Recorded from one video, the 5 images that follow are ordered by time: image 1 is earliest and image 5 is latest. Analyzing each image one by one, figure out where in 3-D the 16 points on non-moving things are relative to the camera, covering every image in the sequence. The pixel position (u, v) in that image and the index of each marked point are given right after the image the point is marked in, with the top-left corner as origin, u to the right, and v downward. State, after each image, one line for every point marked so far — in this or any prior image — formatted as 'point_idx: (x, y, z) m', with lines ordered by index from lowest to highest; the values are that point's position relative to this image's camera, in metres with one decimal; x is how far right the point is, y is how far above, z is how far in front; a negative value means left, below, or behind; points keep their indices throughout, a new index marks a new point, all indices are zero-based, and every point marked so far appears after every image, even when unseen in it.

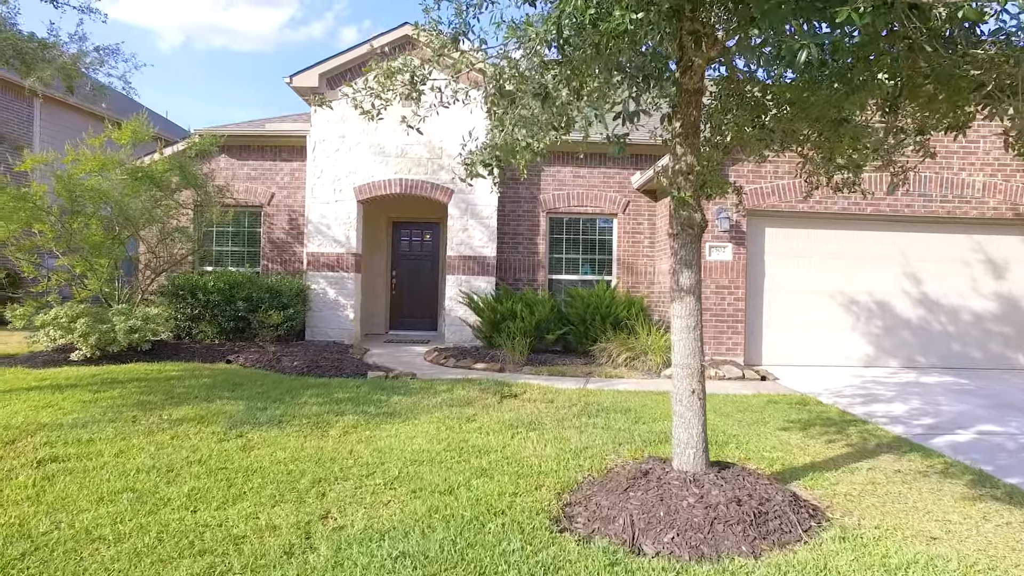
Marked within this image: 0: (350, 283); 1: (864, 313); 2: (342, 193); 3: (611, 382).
0: (-2.8, +0.1, +11.3) m
1: (+5.4, -0.4, +10.0) m
2: (-2.9, +1.6, +11.4) m
3: (+1.3, -1.2, +8.2) m
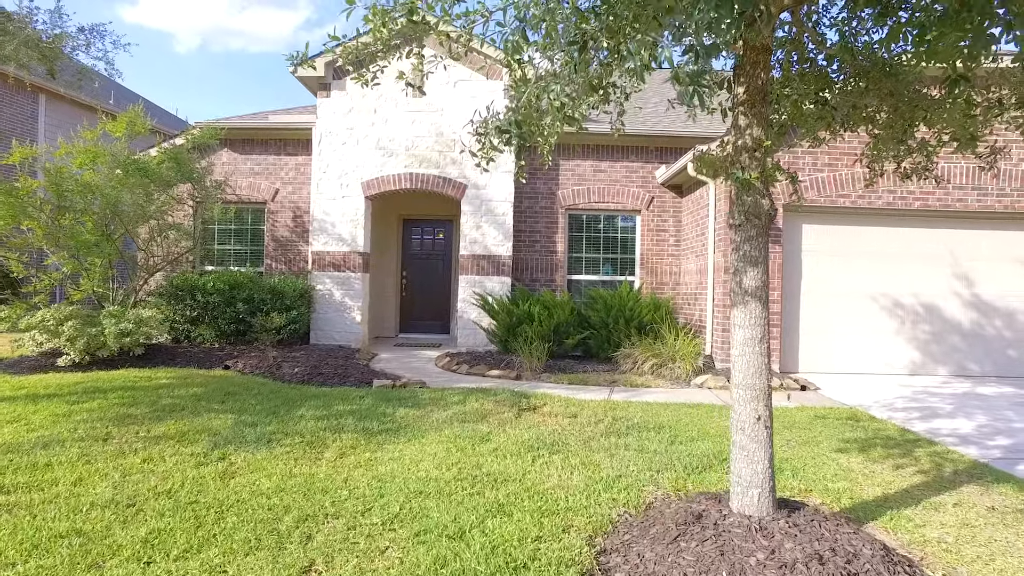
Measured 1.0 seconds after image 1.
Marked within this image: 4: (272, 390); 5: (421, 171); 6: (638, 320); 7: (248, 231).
0: (-2.6, +0.1, +10.7) m
1: (+5.6, -0.4, +9.2) m
2: (-2.7, +1.6, +10.8) m
3: (+1.5, -1.2, +7.5) m
4: (-2.6, -1.1, +7.0) m
5: (-1.5, +1.9, +10.7) m
6: (+1.8, -0.5, +9.5) m
7: (-4.6, +1.0, +11.5) m
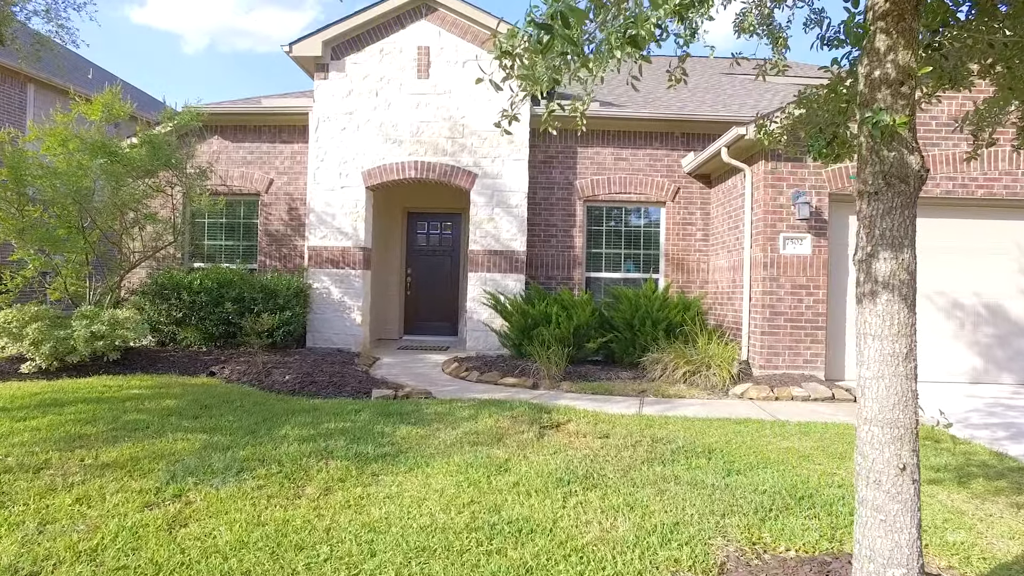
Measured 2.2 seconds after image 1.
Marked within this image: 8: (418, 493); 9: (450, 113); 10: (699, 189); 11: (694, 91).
0: (-2.3, +0.1, +9.9) m
1: (+5.8, -0.4, +8.3) m
2: (-2.5, +1.6, +9.9) m
3: (+1.6, -1.2, +6.6) m
4: (-2.4, -1.1, +6.1) m
5: (-1.3, +1.9, +9.9) m
6: (+2.0, -0.5, +8.6) m
7: (-4.4, +1.0, +10.6) m
8: (-0.5, -1.1, +3.7) m
9: (-0.9, +2.6, +9.9) m
10: (+2.9, +1.6, +10.4) m
11: (+3.3, +3.5, +11.8) m
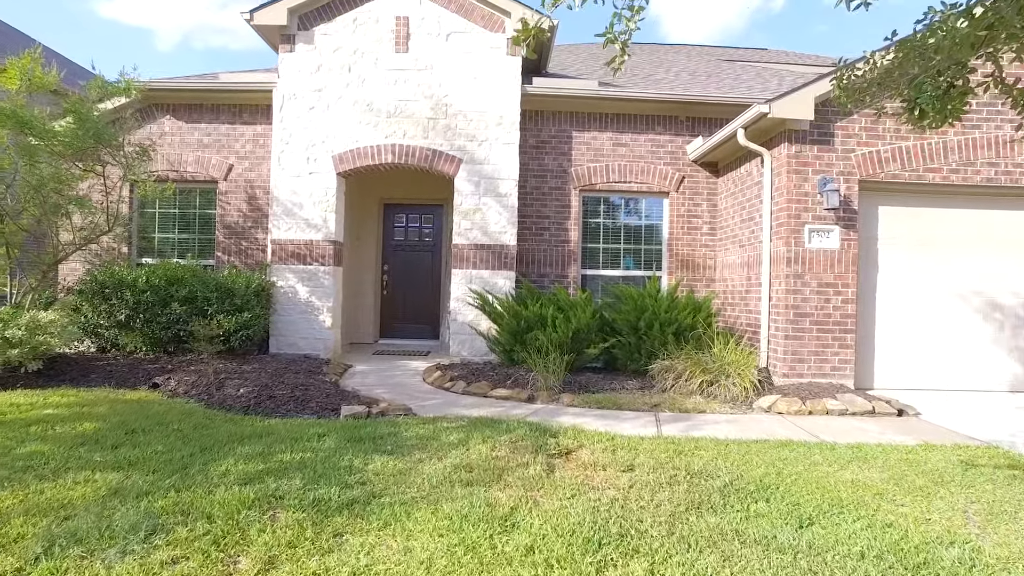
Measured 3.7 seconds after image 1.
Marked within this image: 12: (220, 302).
0: (-2.5, +0.1, +8.8) m
1: (+5.7, -0.4, +7.5) m
2: (-2.6, +1.7, +8.8) m
3: (+1.6, -1.2, +5.7) m
4: (-2.4, -1.0, +5.0) m
5: (-1.4, +2.0, +8.8) m
6: (+1.9, -0.4, +7.7) m
7: (-4.6, +1.0, +9.5) m
8: (-0.5, -1.1, +2.6) m
9: (-1.1, +2.6, +8.8) m
10: (+2.8, +1.6, +9.5) m
11: (+3.0, +3.5, +10.9) m
12: (-3.6, -0.2, +8.2) m
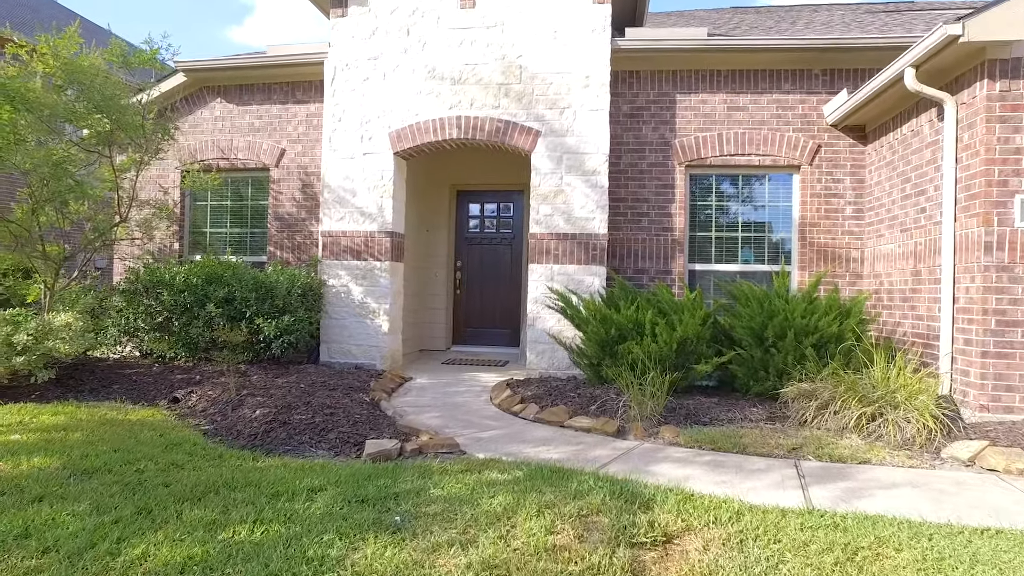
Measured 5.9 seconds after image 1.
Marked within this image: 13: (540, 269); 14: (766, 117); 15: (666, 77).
0: (-1.5, +0.1, +7.5) m
1: (+6.4, -0.3, +5.0) m
2: (-1.6, +1.7, +7.6) m
3: (+2.1, -1.1, +3.9) m
4: (-2.0, -1.0, +3.8) m
5: (-0.5, +2.0, +7.4) m
6: (+2.7, -0.4, +5.7) m
7: (-3.5, +1.0, +8.6) m
8: (-0.5, -1.1, +1.2) m
9: (-0.1, +2.7, +7.4) m
10: (+3.8, +1.6, +7.4) m
11: (+4.3, +3.5, +8.8) m
12: (-2.7, -0.2, +7.2) m
13: (+0.3, +0.2, +7.3) m
14: (+2.9, +2.0, +7.5) m
15: (+1.8, +2.5, +7.7) m
